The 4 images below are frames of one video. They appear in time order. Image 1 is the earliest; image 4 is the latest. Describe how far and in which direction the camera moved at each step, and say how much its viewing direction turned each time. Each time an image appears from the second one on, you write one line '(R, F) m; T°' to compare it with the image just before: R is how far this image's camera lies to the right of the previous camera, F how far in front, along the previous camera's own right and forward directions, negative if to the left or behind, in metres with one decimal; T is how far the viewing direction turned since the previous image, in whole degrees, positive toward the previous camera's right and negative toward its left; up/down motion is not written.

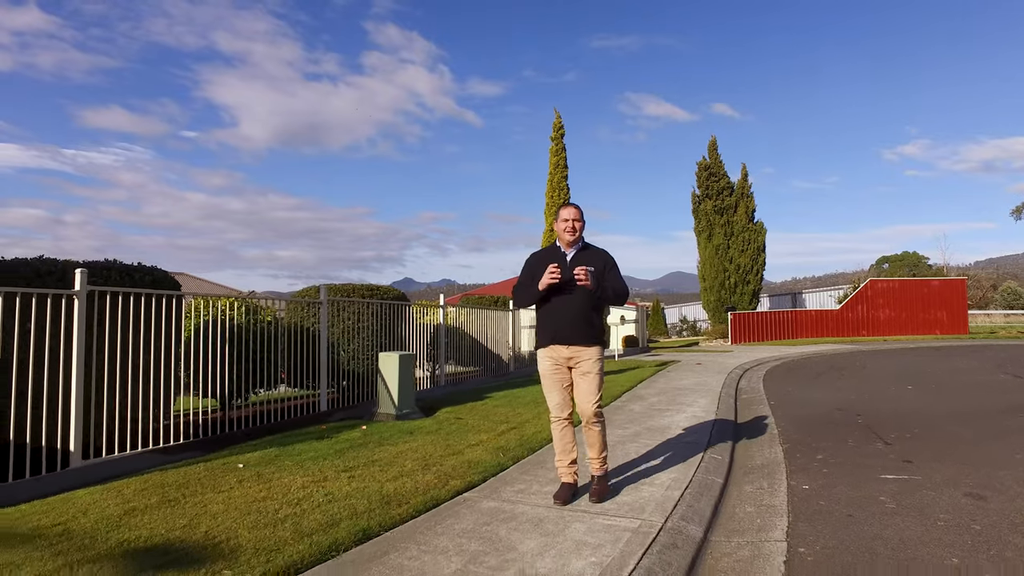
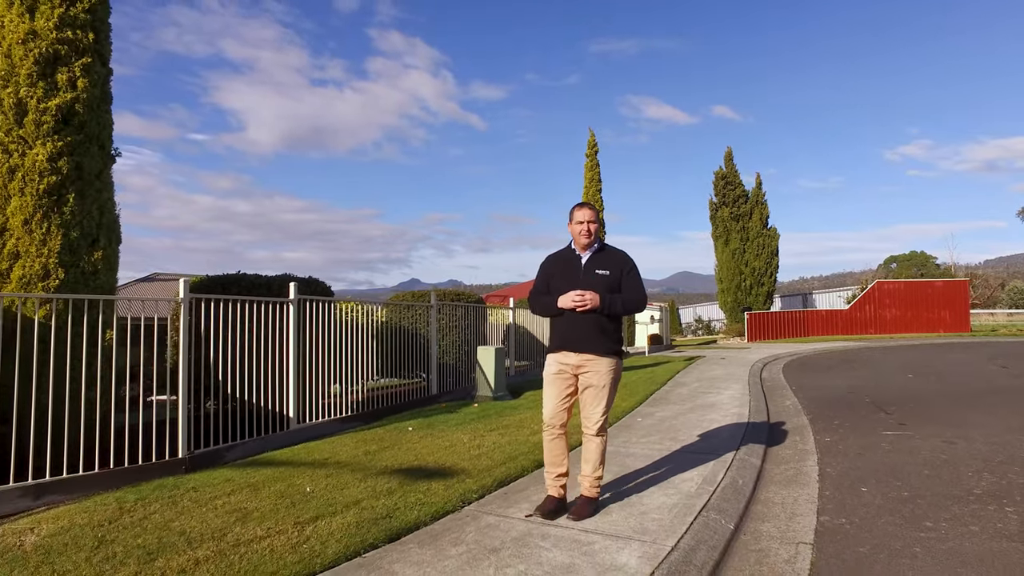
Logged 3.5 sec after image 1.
(-1.0, -1.7) m; -1°
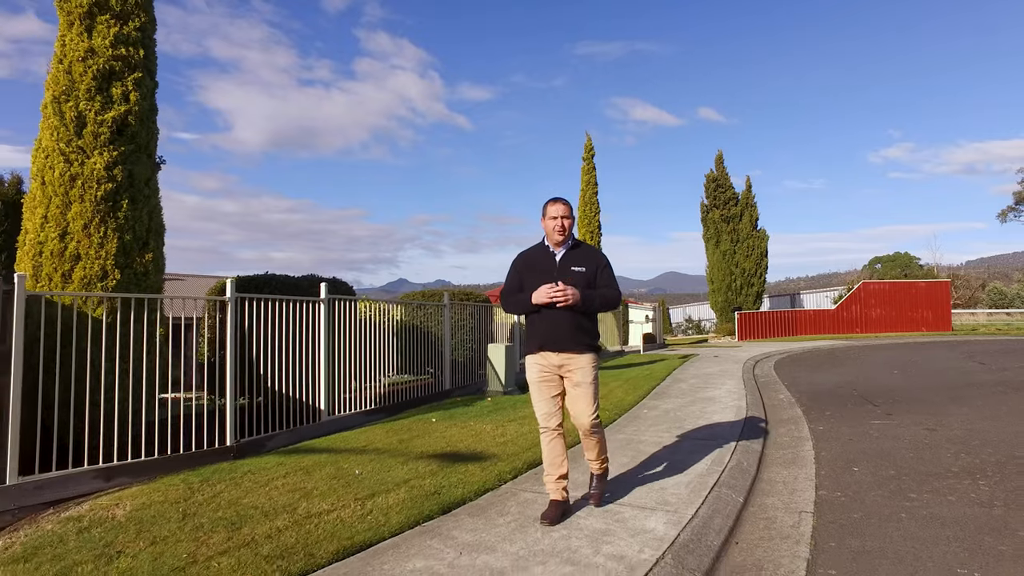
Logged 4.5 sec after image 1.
(-0.3, -0.5) m; +1°
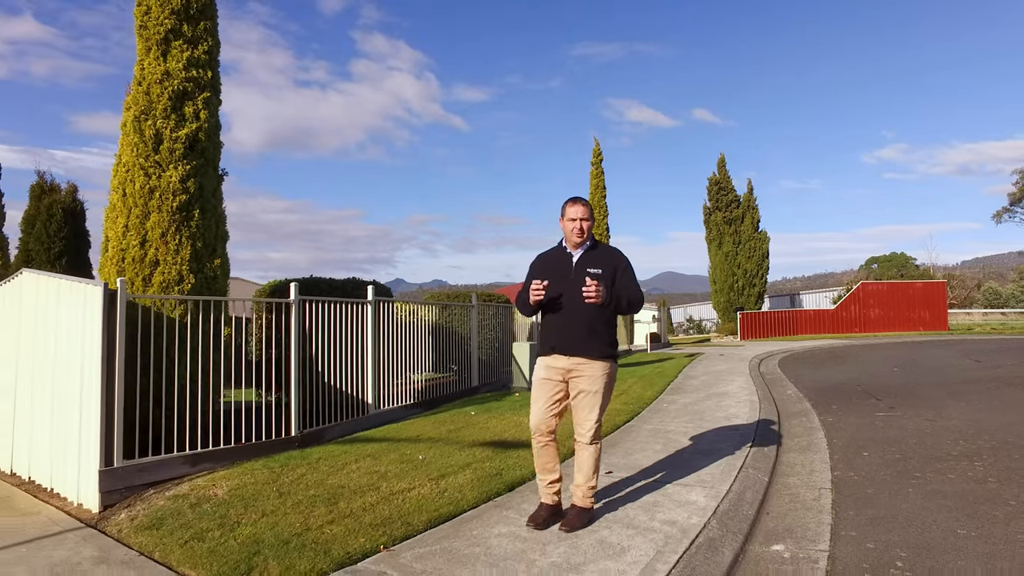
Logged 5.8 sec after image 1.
(-0.4, -0.5) m; 0°
